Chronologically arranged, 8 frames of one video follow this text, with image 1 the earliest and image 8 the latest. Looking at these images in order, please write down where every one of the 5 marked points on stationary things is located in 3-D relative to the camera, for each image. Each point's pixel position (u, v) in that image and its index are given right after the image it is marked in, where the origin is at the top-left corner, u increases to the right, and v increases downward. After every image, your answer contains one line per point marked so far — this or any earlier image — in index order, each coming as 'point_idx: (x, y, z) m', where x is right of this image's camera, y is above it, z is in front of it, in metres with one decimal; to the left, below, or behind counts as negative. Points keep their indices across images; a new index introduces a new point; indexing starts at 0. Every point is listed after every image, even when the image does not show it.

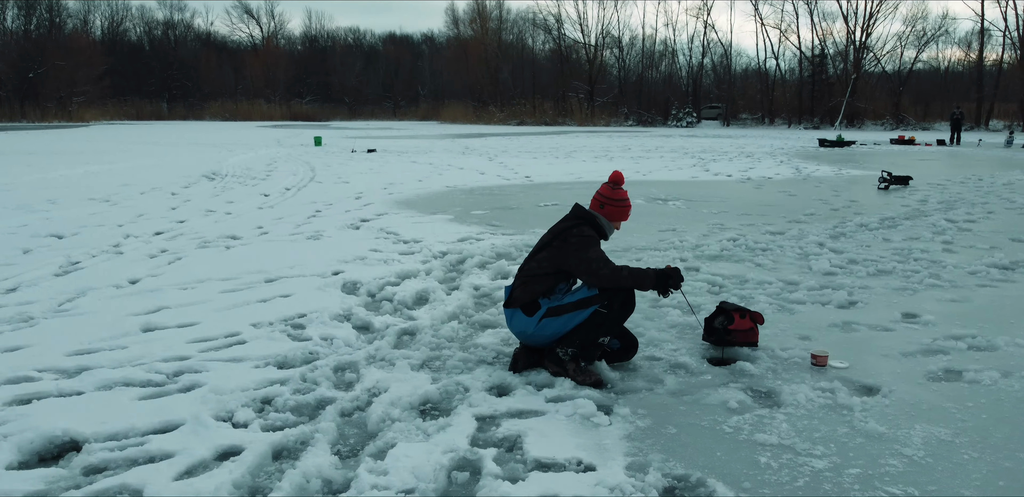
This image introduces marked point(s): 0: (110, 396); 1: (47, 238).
0: (-1.3, -0.5, +2.6) m
1: (-3.3, +0.1, +5.8) m
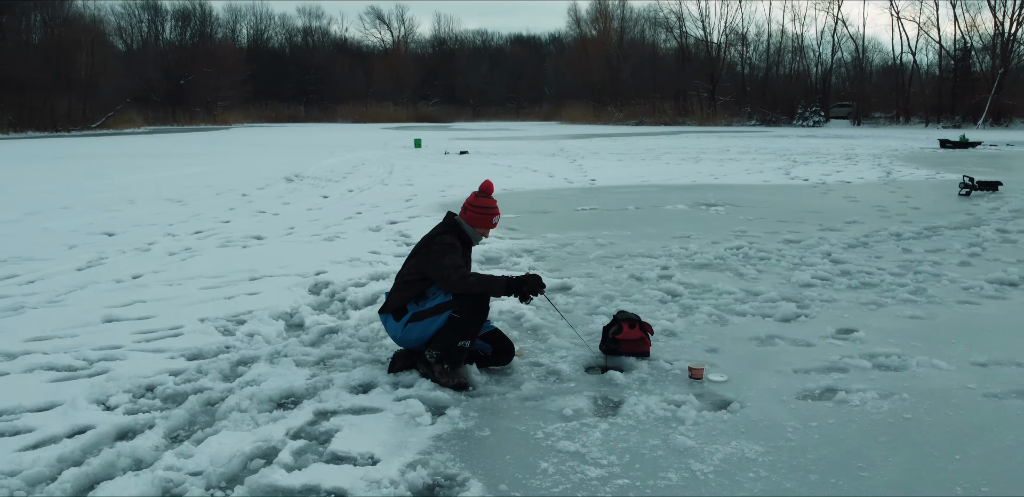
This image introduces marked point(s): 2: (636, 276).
0: (-1.8, -0.5, +3.0) m
1: (-3.3, +0.1, +6.4) m
2: (+0.7, -0.2, +5.0) m
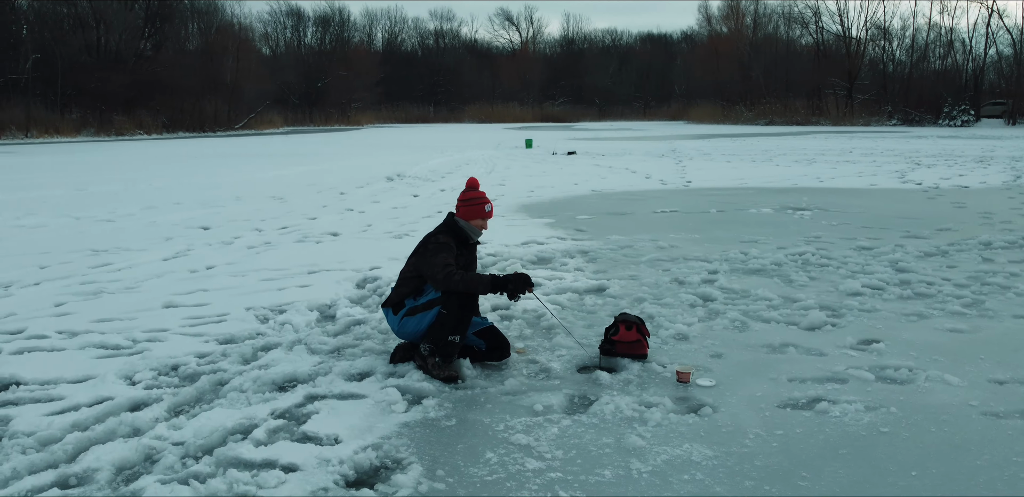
0: (-1.8, -0.4, +3.4) m
1: (-2.7, +0.2, +7.0) m
2: (+1.0, -0.2, +5.0) m
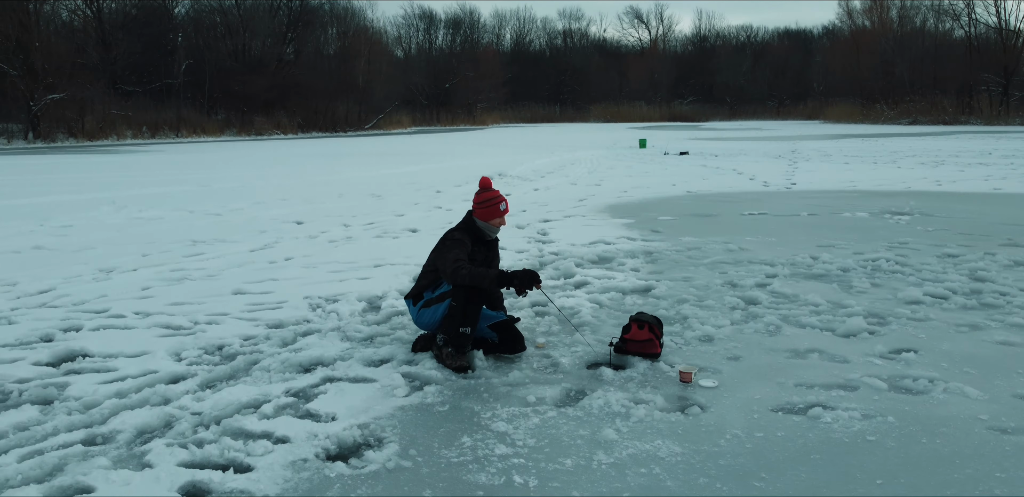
0: (-1.7, -0.4, +3.7) m
1: (-2.1, +0.2, +7.5) m
2: (+1.3, -0.2, +4.9) m
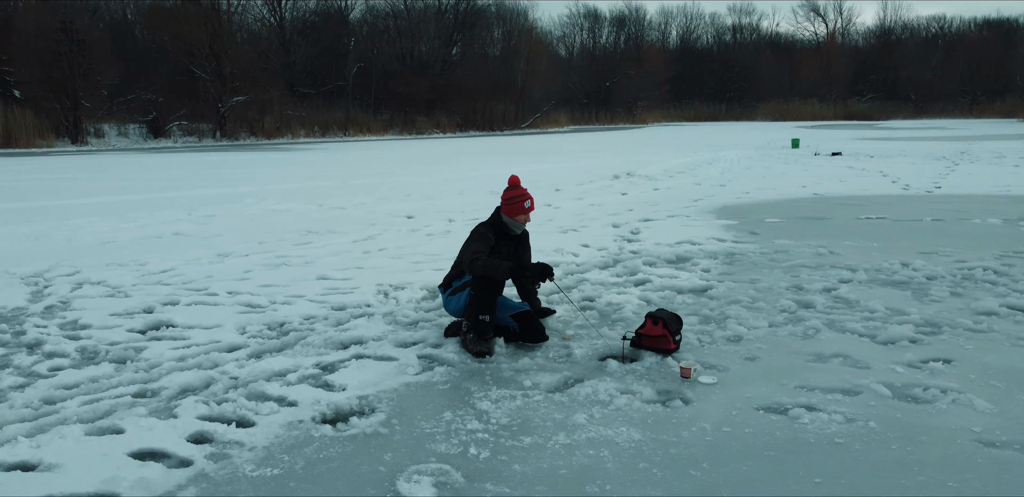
0: (-1.5, -0.3, +4.3) m
1: (-1.1, +0.3, +8.0) m
2: (+1.7, -0.2, +4.8) m
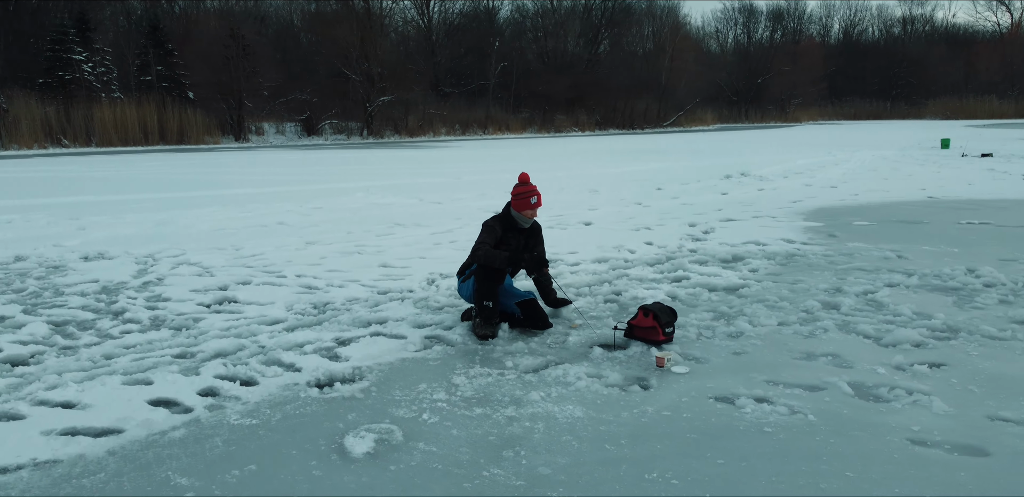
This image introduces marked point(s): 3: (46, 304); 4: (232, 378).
0: (-1.3, -0.2, +4.8) m
1: (-0.3, +0.4, +8.4) m
2: (+1.9, -0.2, +4.8) m
3: (-2.6, -0.3, +4.5) m
4: (-1.1, -0.5, +3.2) m
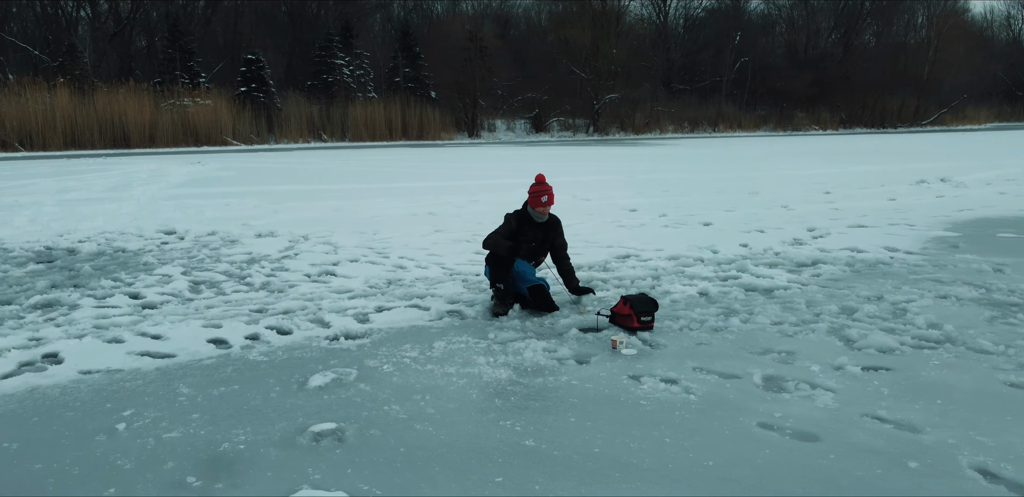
0: (-0.9, -0.1, +5.7) m
1: (+1.2, +0.4, +8.9) m
2: (+2.2, -0.3, +4.7) m
3: (-2.2, -0.1, +5.8) m
4: (-1.2, -0.4, +4.1) m
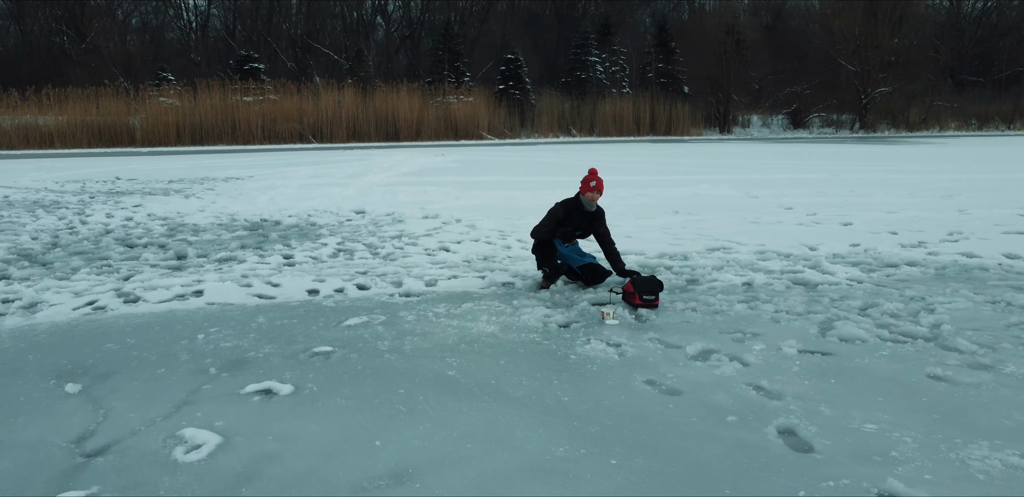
0: (-0.2, 0.0, +6.6) m
1: (+2.8, +0.4, +8.9) m
2: (+2.4, -0.3, +4.7) m
3: (-1.4, +0.1, +7.1) m
4: (-0.9, -0.2, +5.2) m
